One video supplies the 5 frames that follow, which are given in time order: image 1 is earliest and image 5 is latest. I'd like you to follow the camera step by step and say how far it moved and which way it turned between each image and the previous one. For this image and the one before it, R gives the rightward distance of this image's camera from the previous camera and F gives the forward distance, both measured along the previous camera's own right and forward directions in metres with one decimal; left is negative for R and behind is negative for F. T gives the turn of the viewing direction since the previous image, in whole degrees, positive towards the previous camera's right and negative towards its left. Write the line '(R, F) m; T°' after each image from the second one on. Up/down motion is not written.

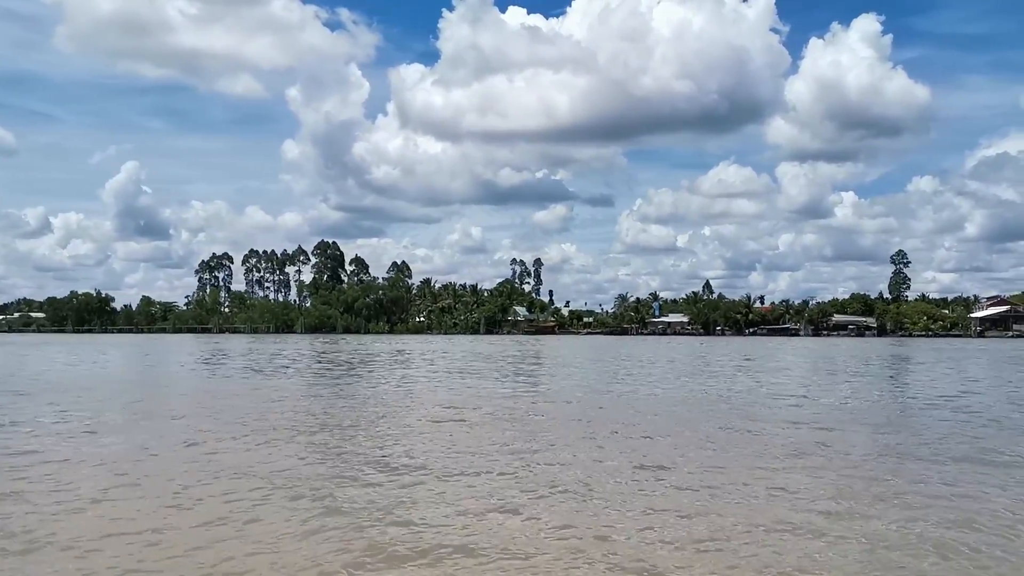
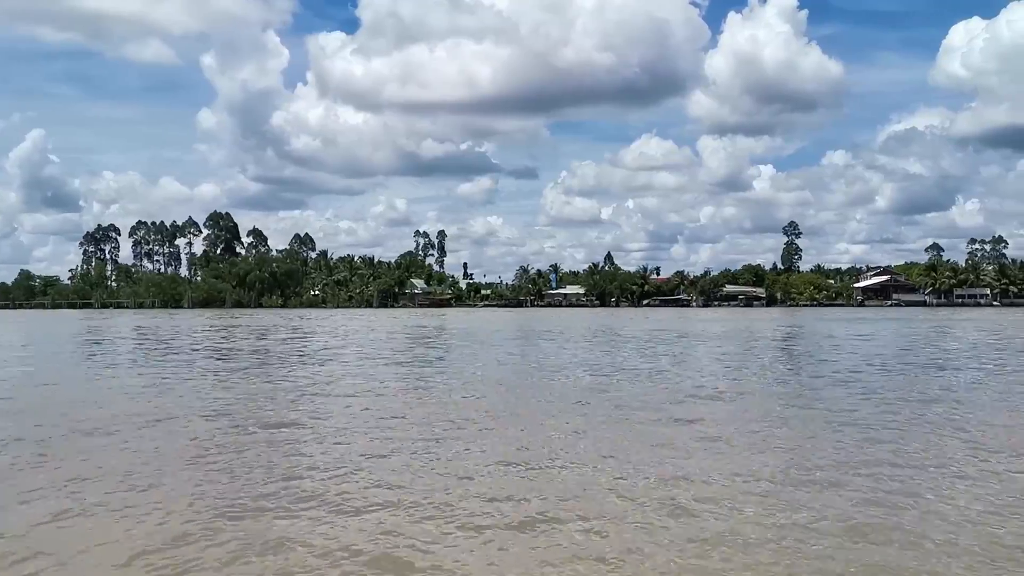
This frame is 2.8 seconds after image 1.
(+2.5, +0.2) m; +4°
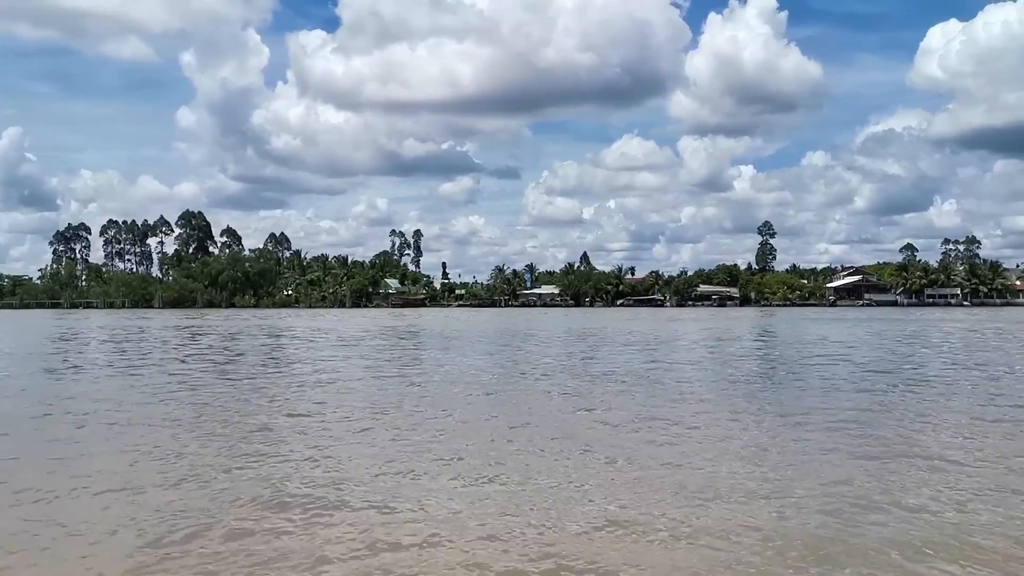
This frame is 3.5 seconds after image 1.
(+0.7, +0.1) m; +1°
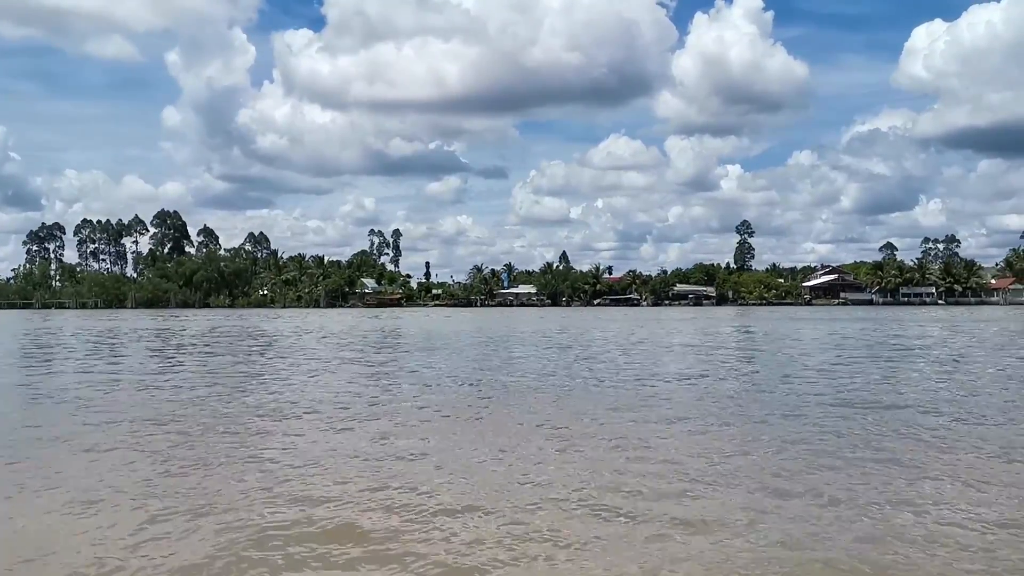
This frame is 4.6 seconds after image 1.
(+1.0, +0.1) m; +1°
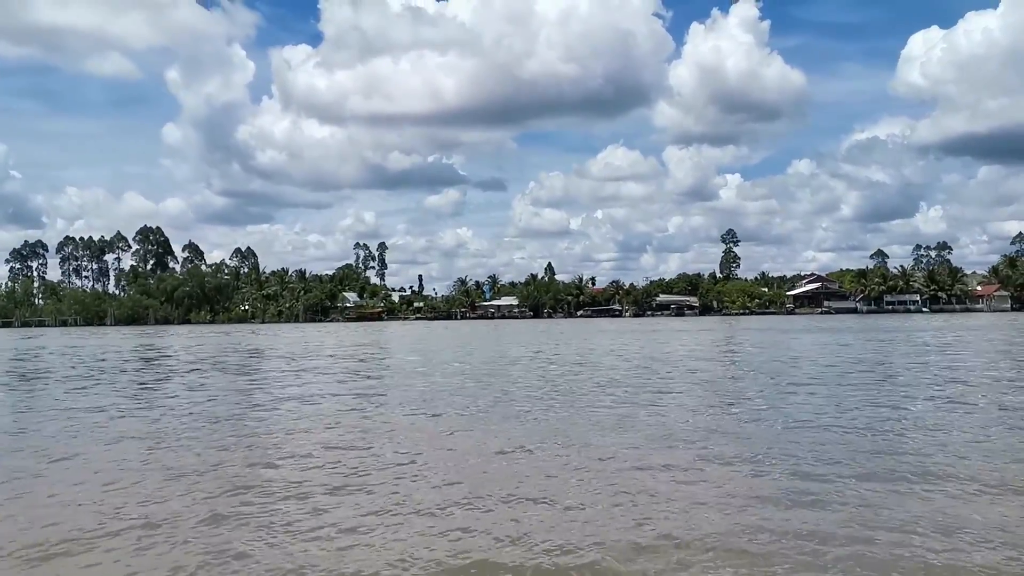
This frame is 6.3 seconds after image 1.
(+1.7, +0.2) m; 0°
